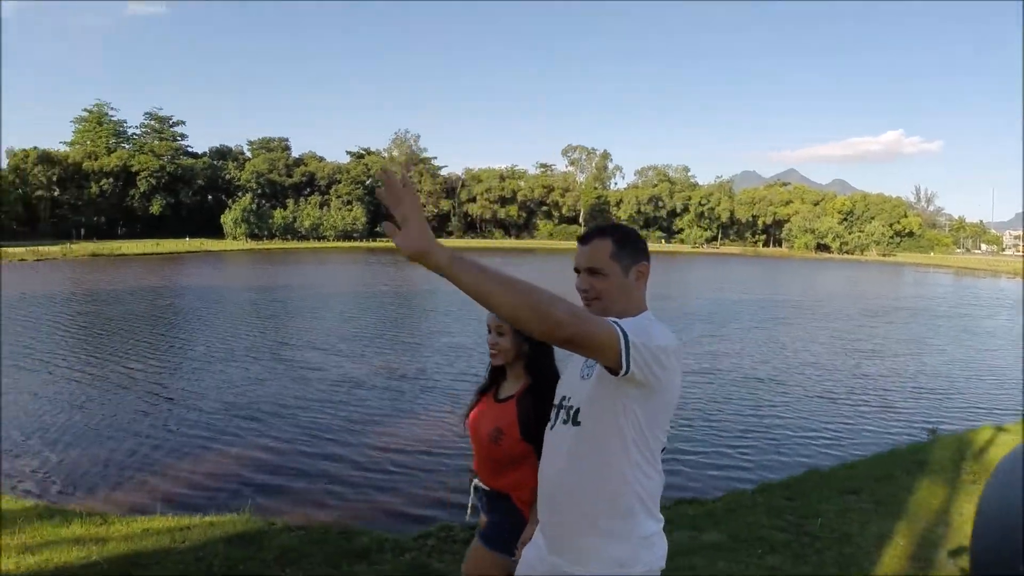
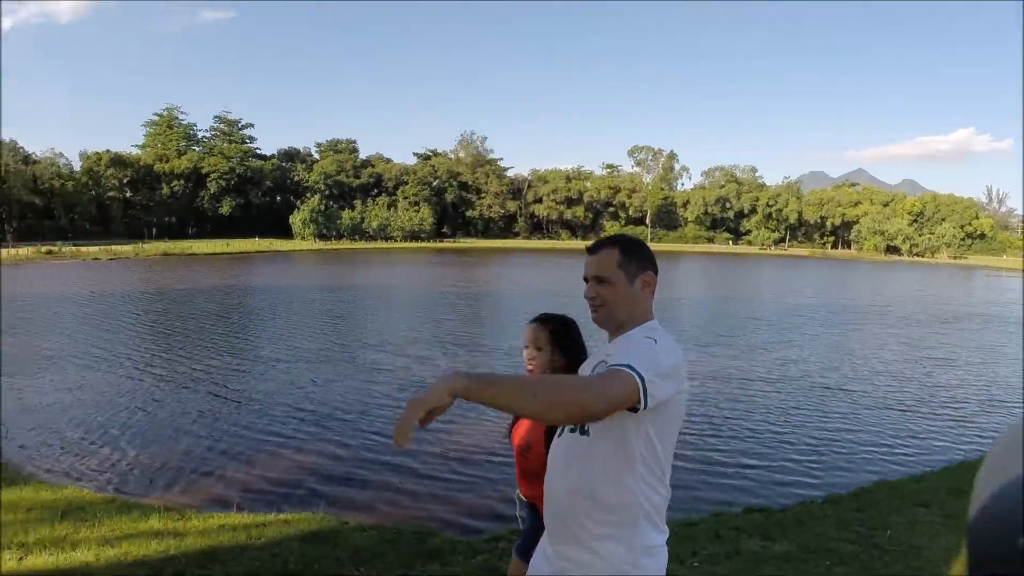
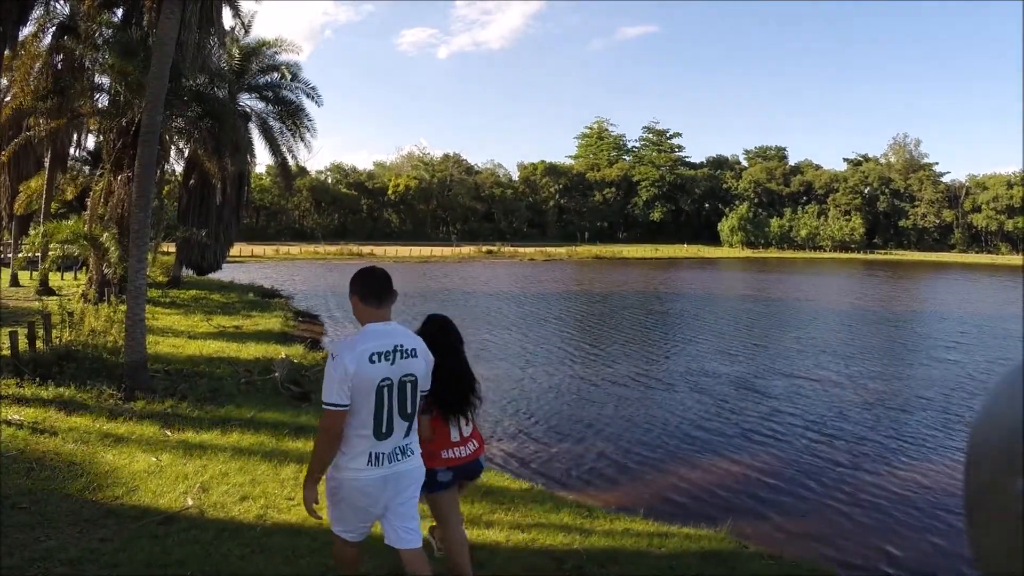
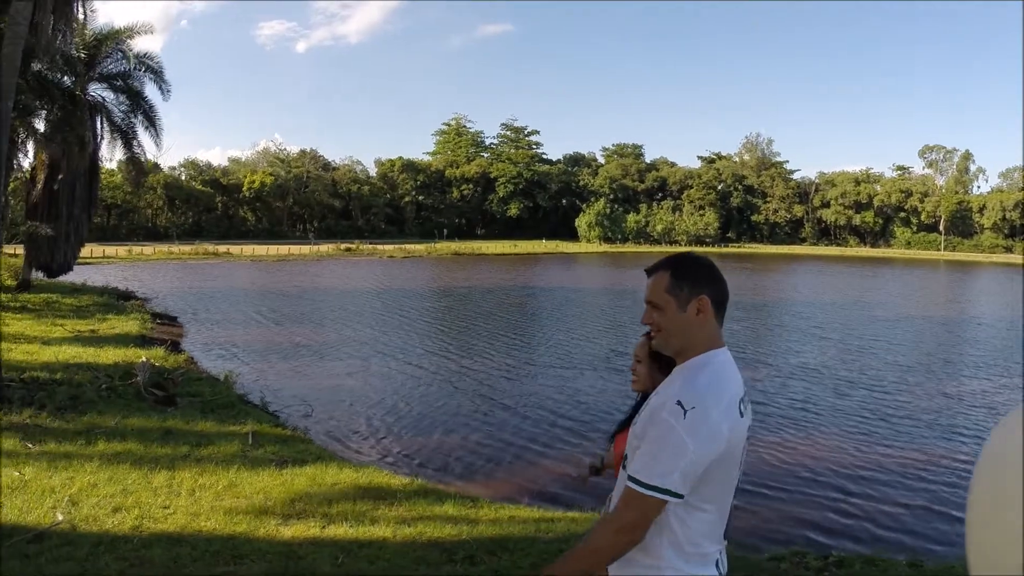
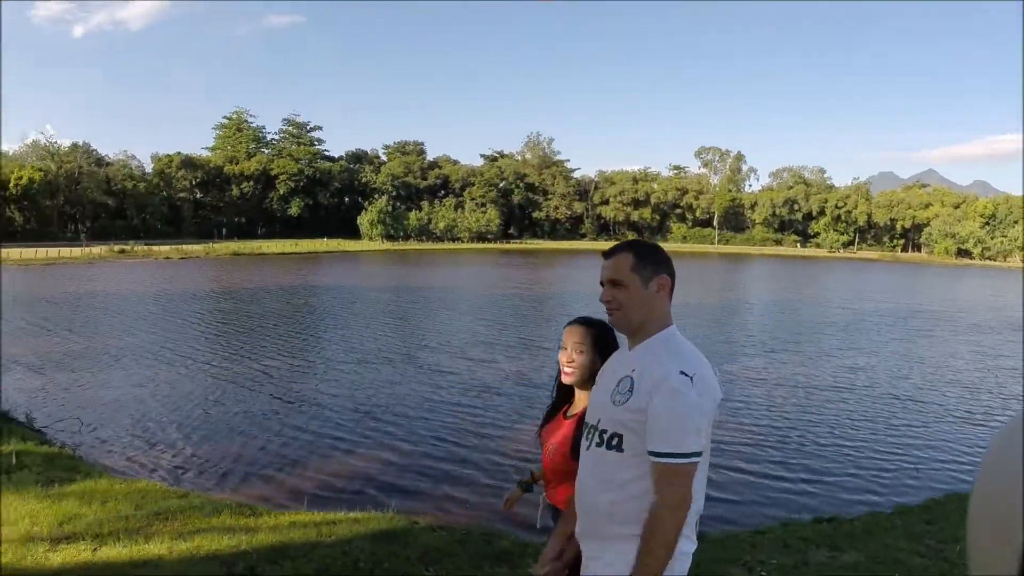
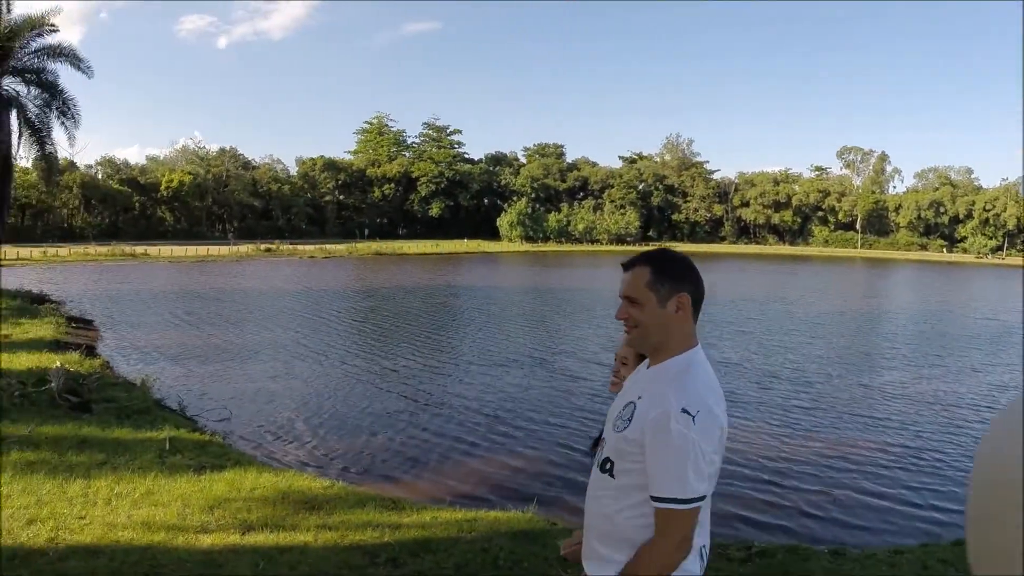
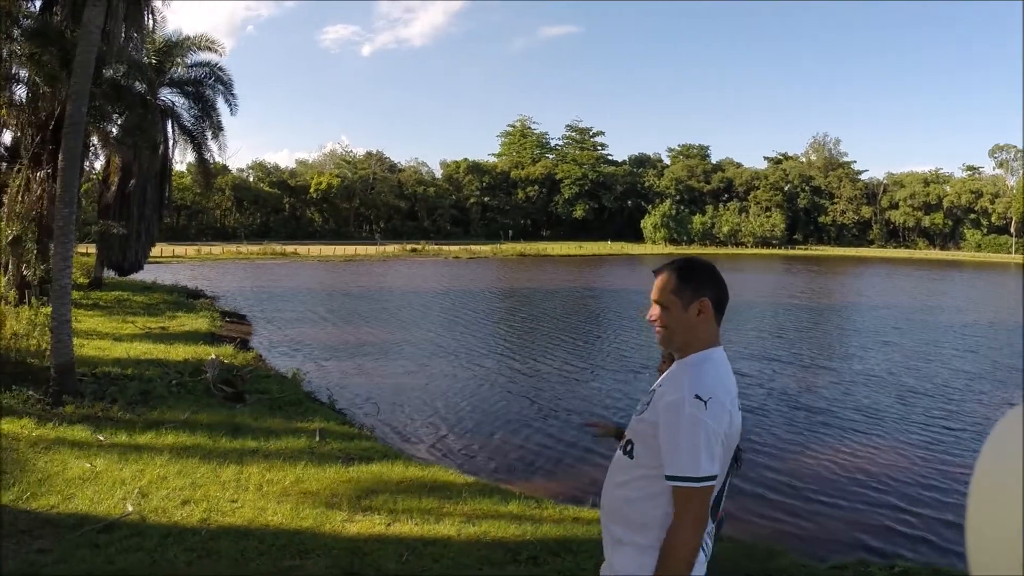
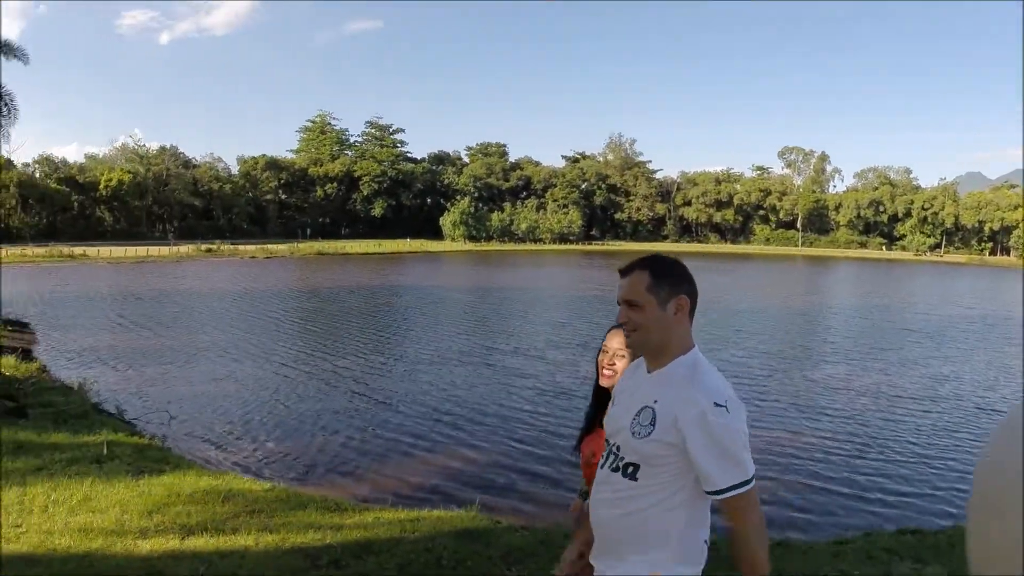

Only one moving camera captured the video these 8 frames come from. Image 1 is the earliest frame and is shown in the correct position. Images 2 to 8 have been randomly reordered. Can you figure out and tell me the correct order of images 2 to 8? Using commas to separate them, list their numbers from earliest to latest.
2, 5, 8, 6, 4, 7, 3
